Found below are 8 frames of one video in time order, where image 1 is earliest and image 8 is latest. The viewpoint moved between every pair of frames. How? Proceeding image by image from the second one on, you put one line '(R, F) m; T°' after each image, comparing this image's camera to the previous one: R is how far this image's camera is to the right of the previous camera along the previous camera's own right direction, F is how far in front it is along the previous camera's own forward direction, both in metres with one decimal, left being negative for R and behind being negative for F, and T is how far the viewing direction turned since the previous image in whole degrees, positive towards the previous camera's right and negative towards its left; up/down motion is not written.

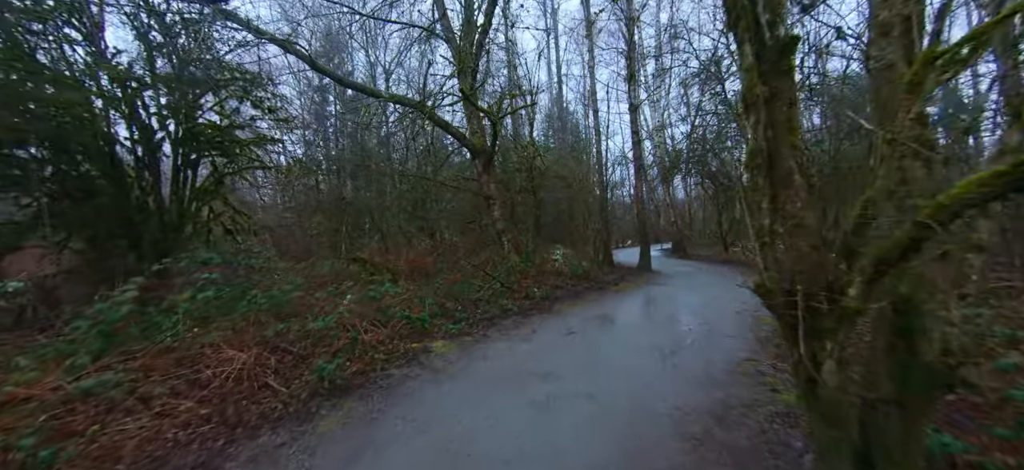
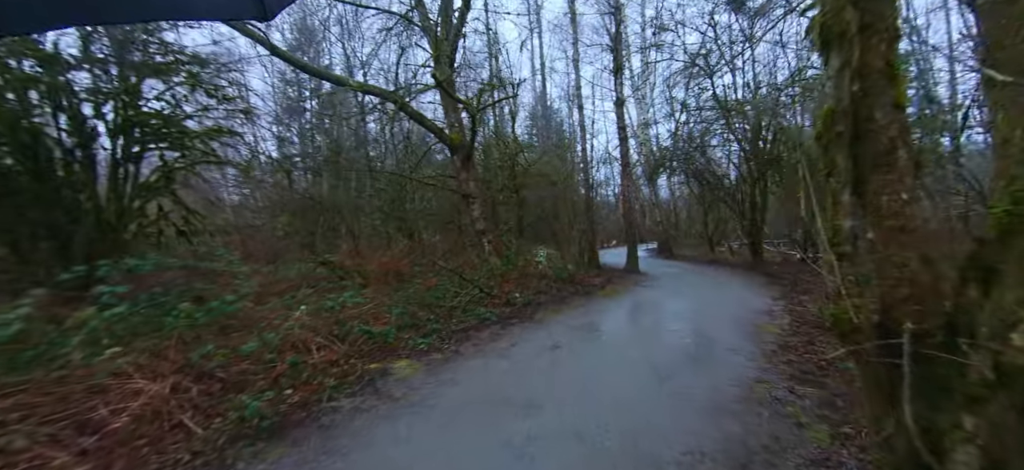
(+0.1, +0.8) m; +3°
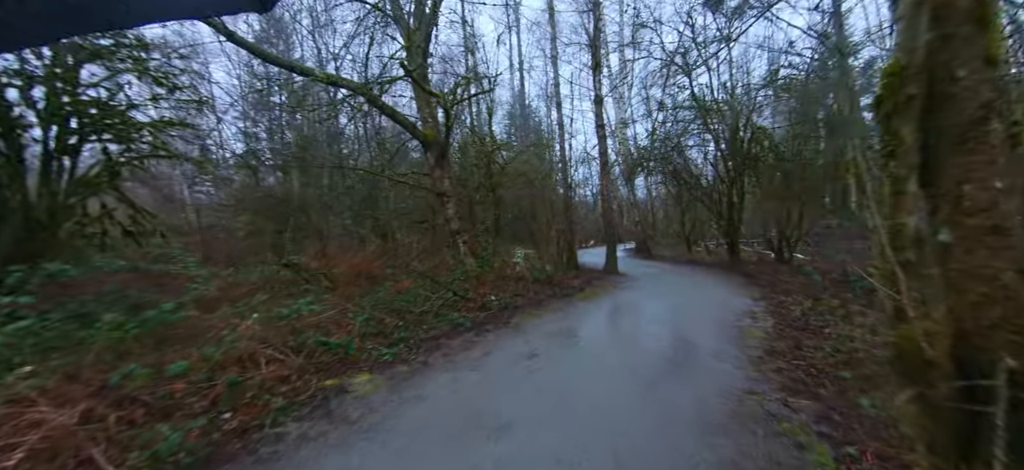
(+0.1, +0.4) m; +4°
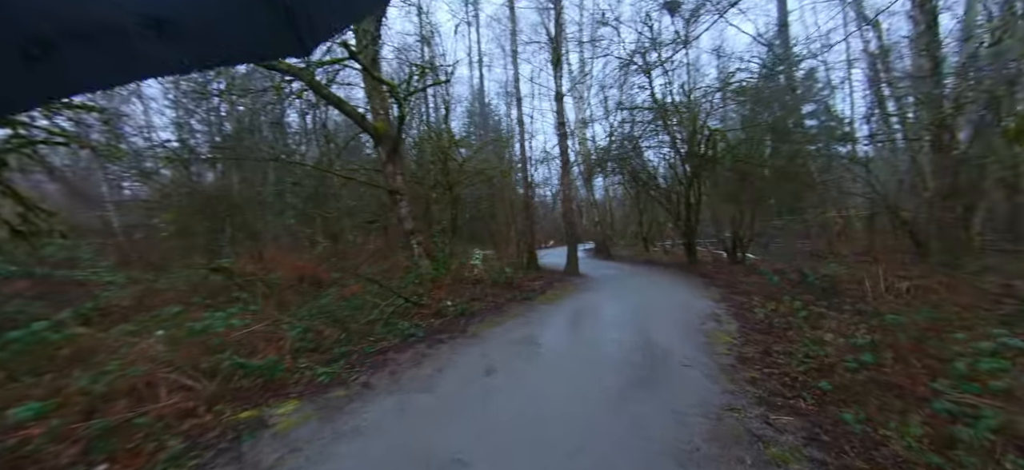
(+0.1, +0.6) m; +7°
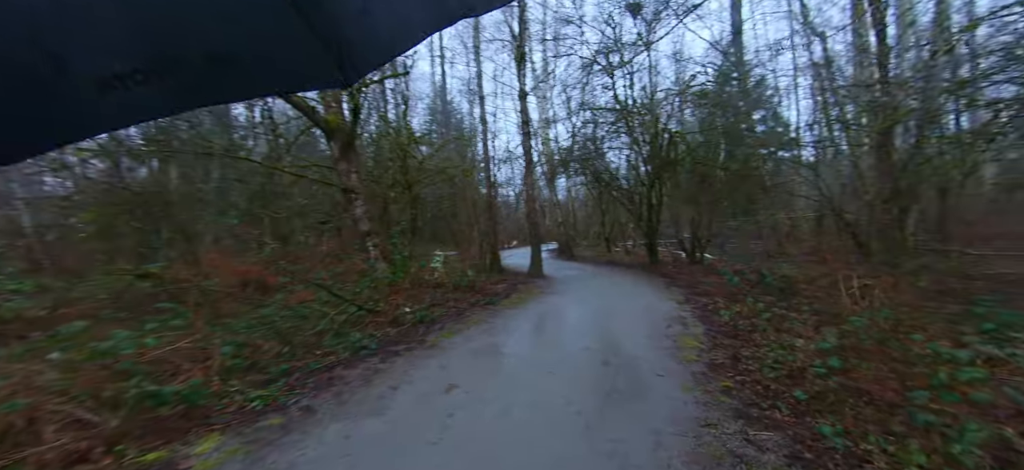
(+0.1, +0.4) m; +7°
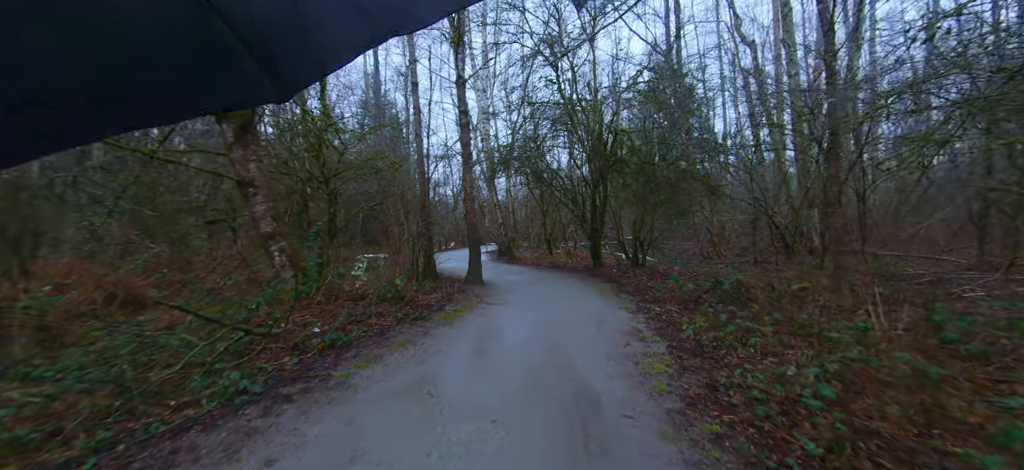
(+0.1, +1.0) m; +11°
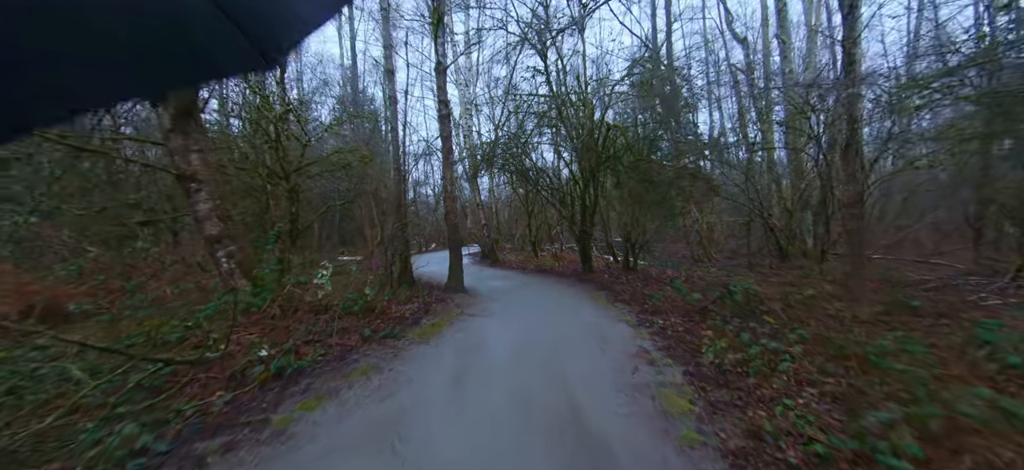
(-0.1, +0.8) m; +3°
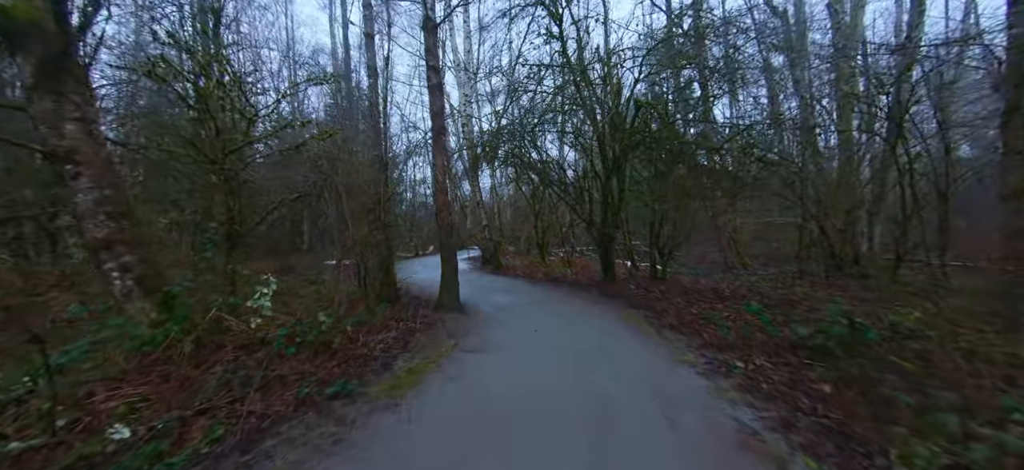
(-0.2, +1.7) m; 0°
